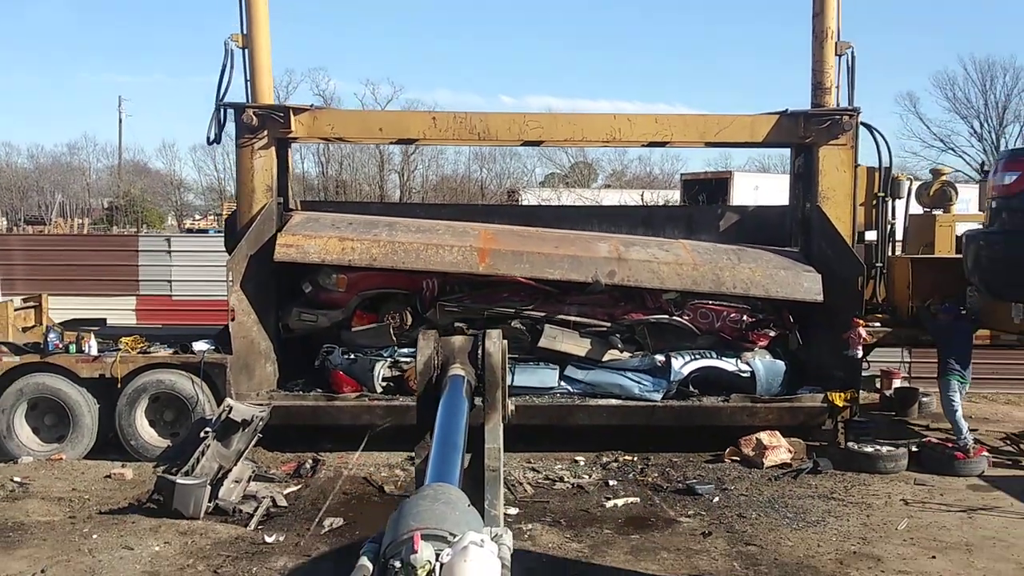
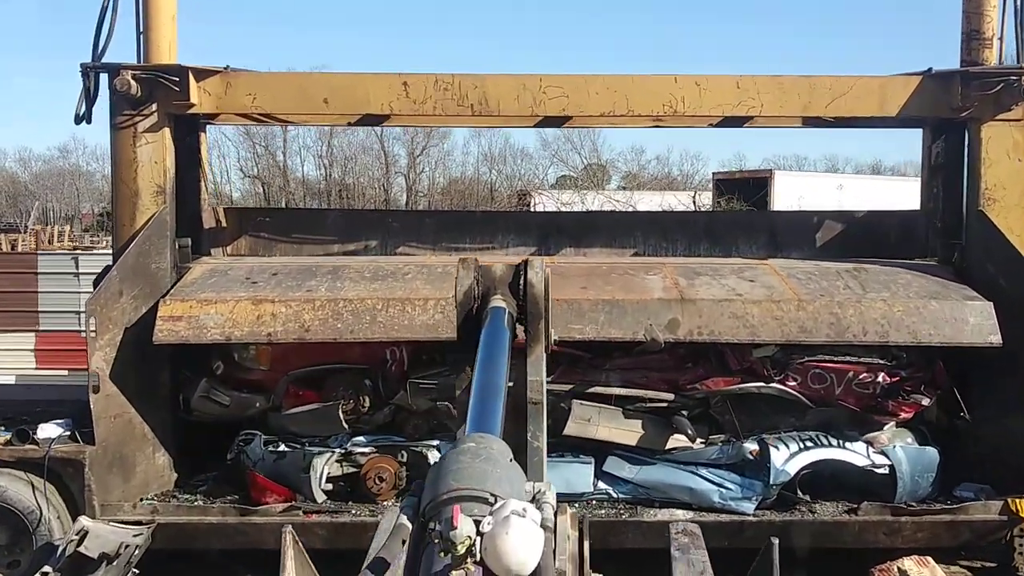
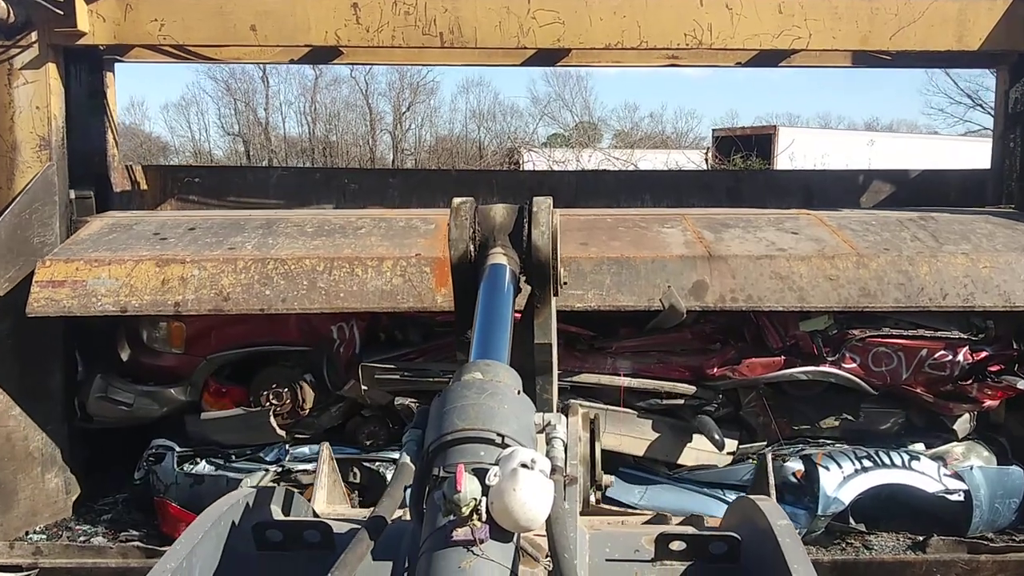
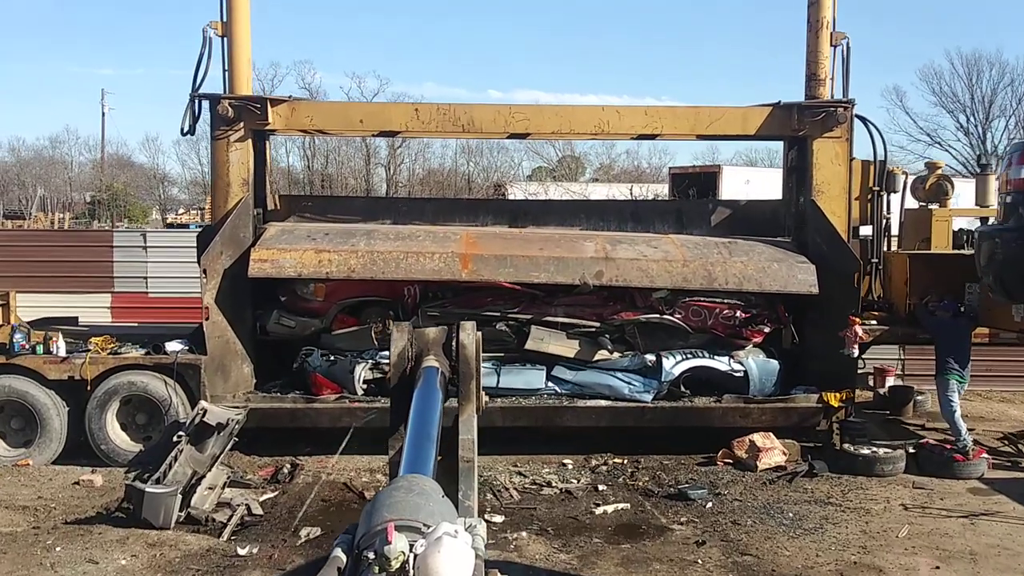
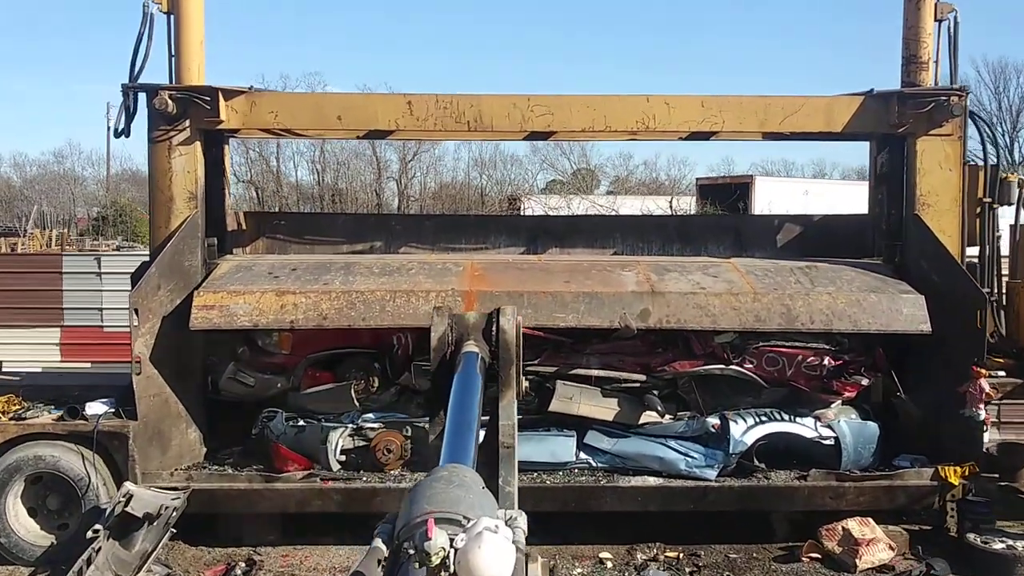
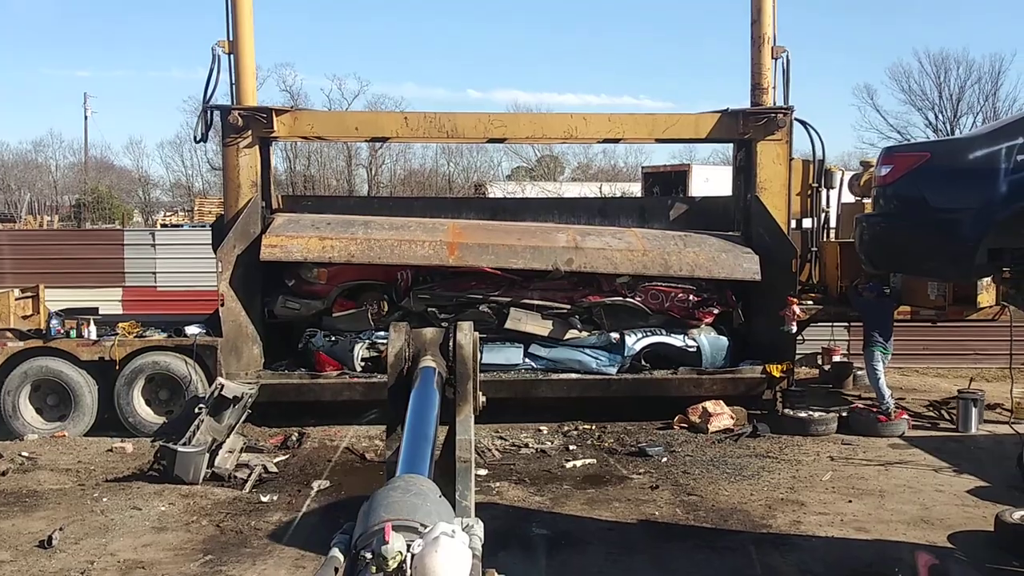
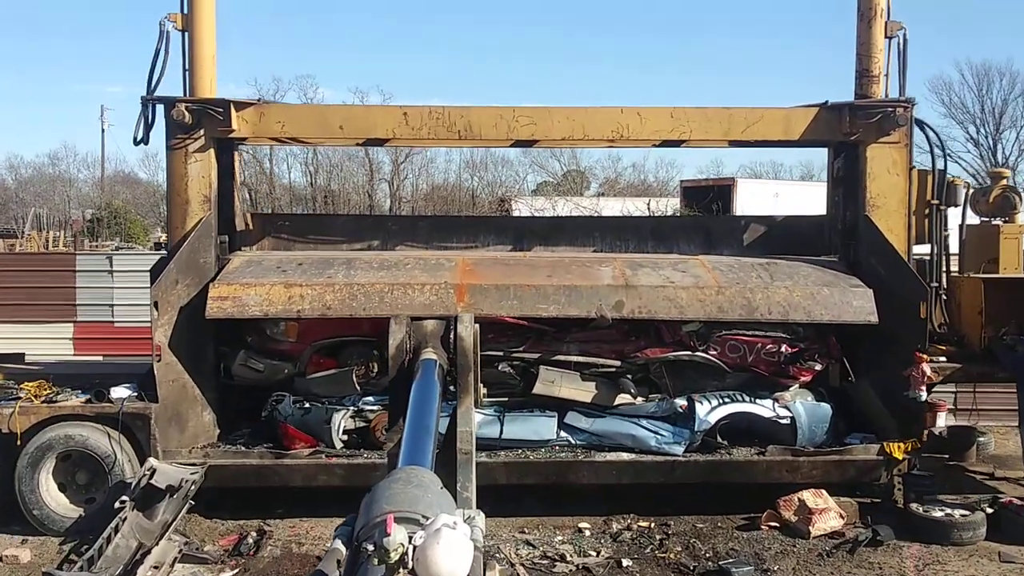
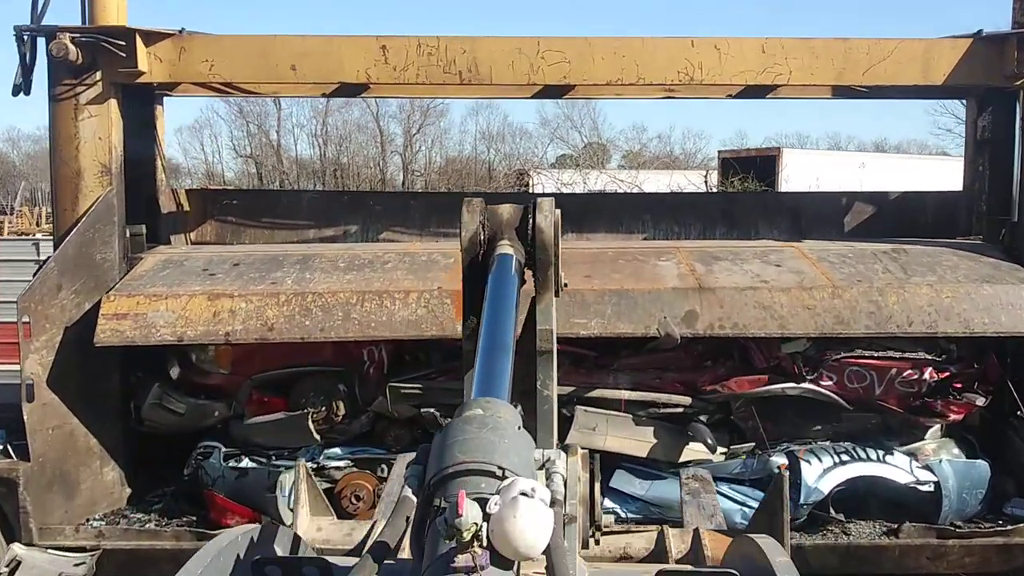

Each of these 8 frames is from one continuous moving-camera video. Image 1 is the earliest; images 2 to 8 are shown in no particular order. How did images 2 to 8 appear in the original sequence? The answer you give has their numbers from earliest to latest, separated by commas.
6, 4, 7, 5, 2, 8, 3
